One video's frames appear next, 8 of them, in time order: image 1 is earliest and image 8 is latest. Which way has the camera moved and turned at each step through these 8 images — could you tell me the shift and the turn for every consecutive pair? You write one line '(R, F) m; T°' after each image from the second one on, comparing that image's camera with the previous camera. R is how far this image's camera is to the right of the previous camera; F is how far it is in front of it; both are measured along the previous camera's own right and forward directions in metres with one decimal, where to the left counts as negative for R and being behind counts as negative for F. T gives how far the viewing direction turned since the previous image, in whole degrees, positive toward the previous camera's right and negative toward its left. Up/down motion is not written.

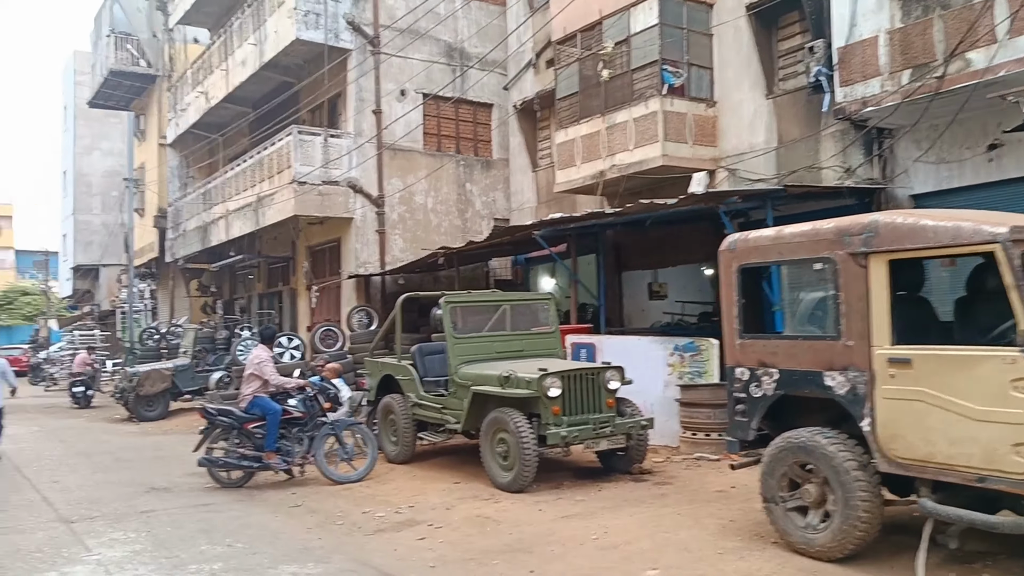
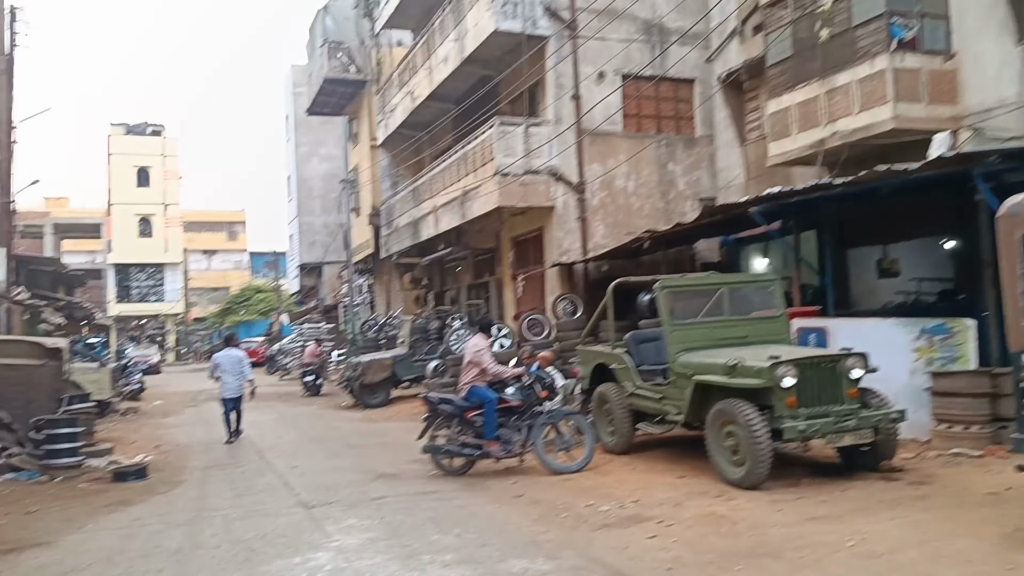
(-0.2, +0.3) m; -13°
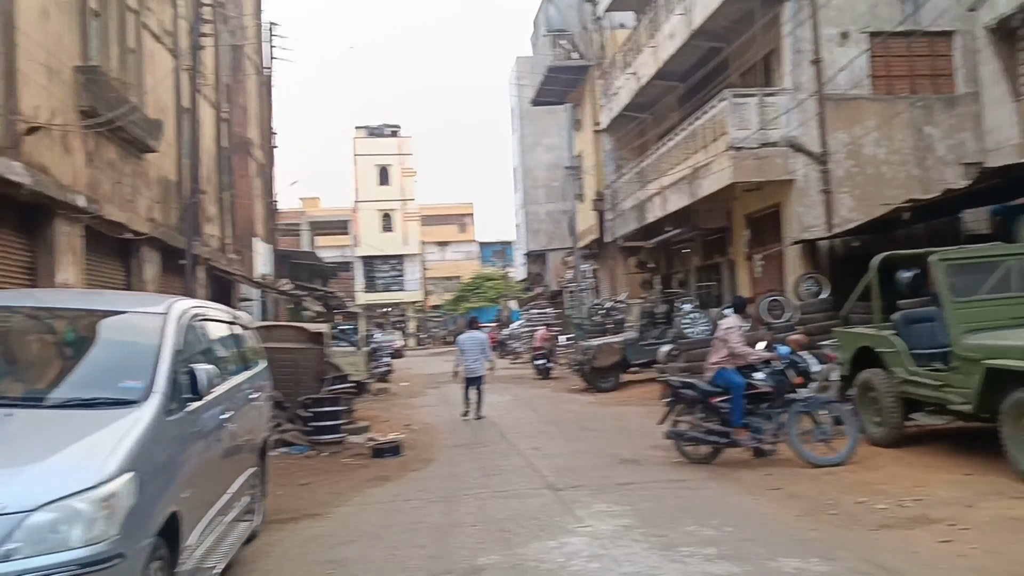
(-0.2, +0.2) m; -15°
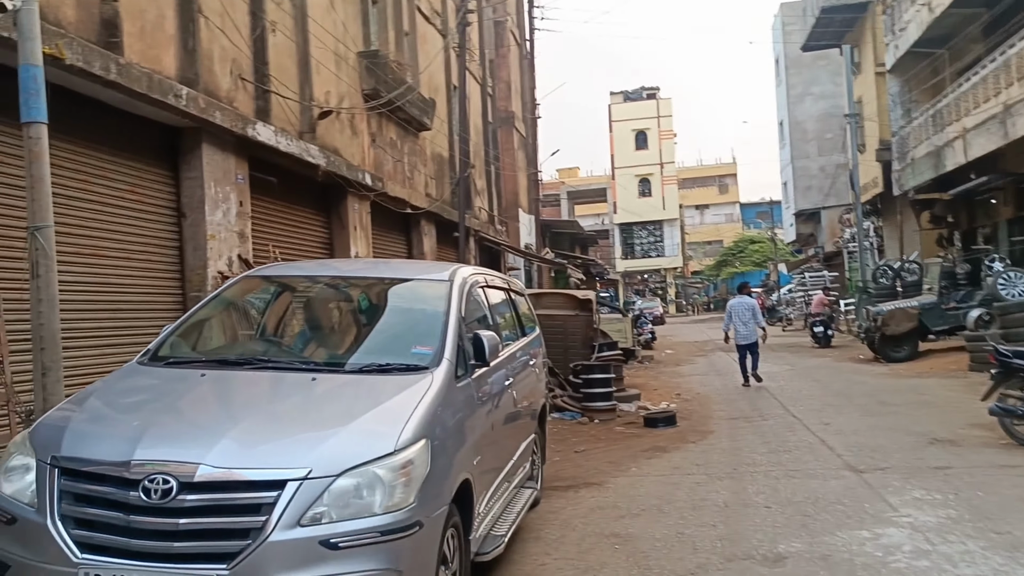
(-0.2, +0.3) m; -17°
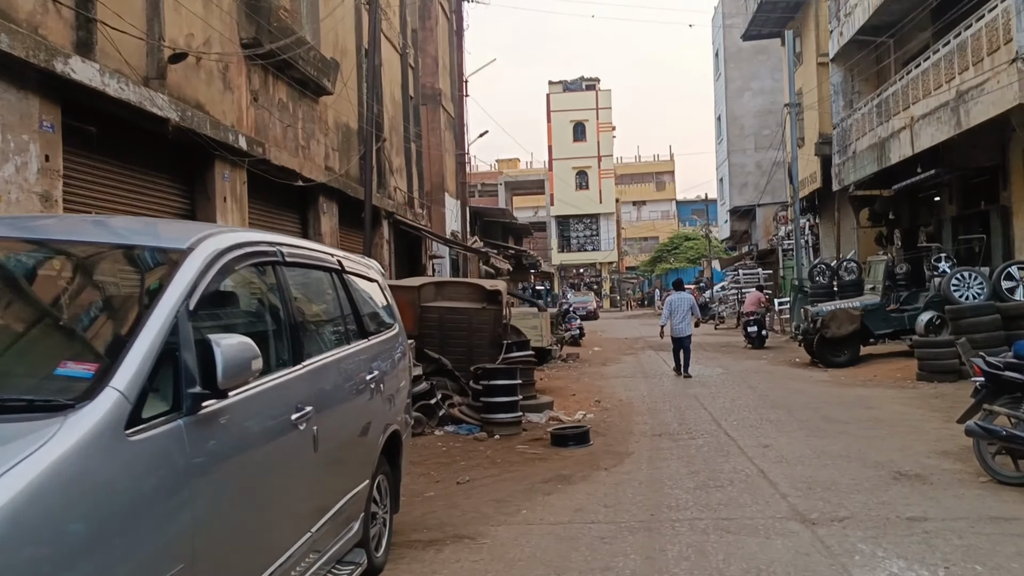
(+0.5, +1.7) m; +4°
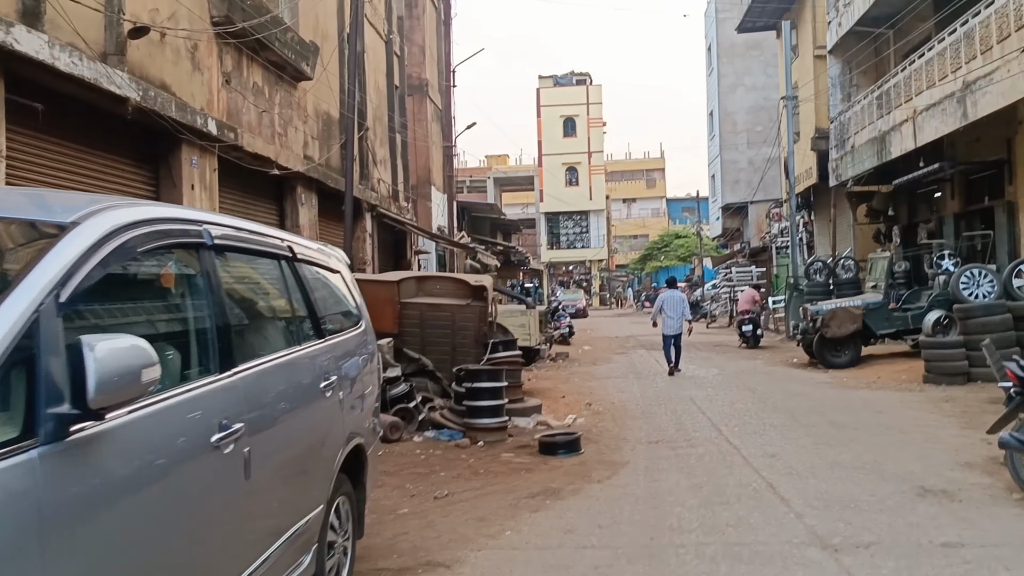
(0.0, +0.6) m; +1°
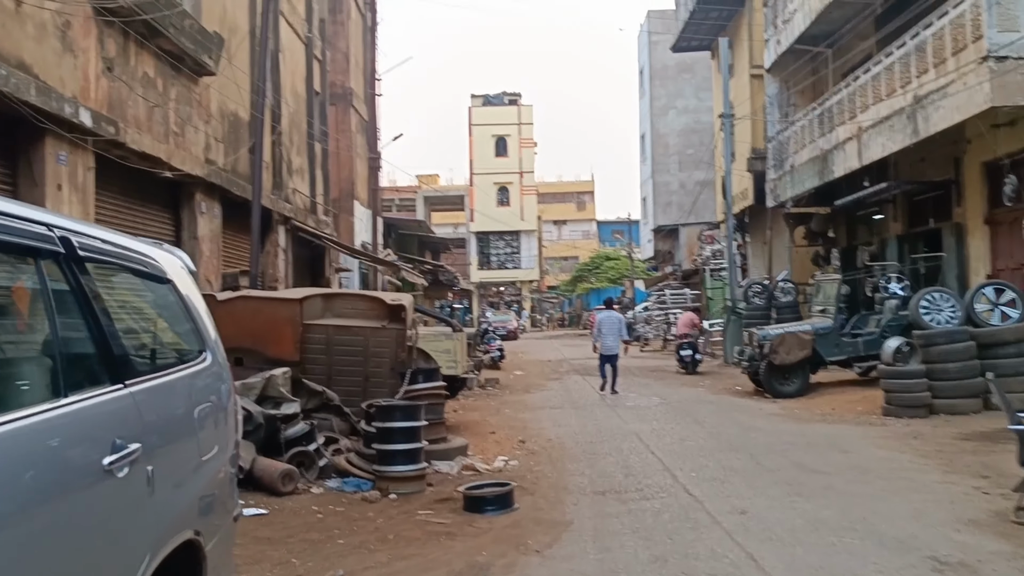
(+0.1, +1.2) m; +5°
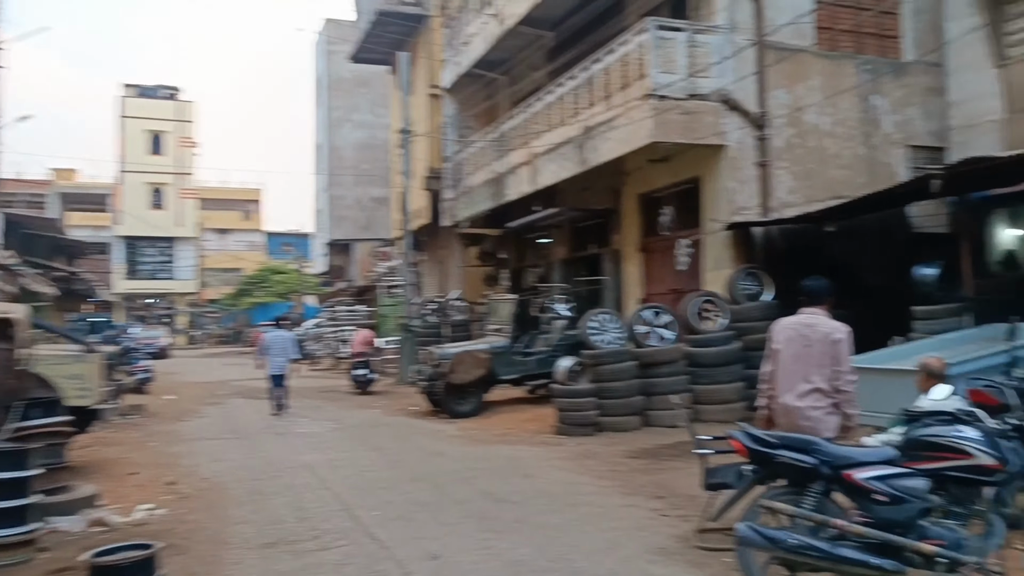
(0.0, +0.8) m; +22°
